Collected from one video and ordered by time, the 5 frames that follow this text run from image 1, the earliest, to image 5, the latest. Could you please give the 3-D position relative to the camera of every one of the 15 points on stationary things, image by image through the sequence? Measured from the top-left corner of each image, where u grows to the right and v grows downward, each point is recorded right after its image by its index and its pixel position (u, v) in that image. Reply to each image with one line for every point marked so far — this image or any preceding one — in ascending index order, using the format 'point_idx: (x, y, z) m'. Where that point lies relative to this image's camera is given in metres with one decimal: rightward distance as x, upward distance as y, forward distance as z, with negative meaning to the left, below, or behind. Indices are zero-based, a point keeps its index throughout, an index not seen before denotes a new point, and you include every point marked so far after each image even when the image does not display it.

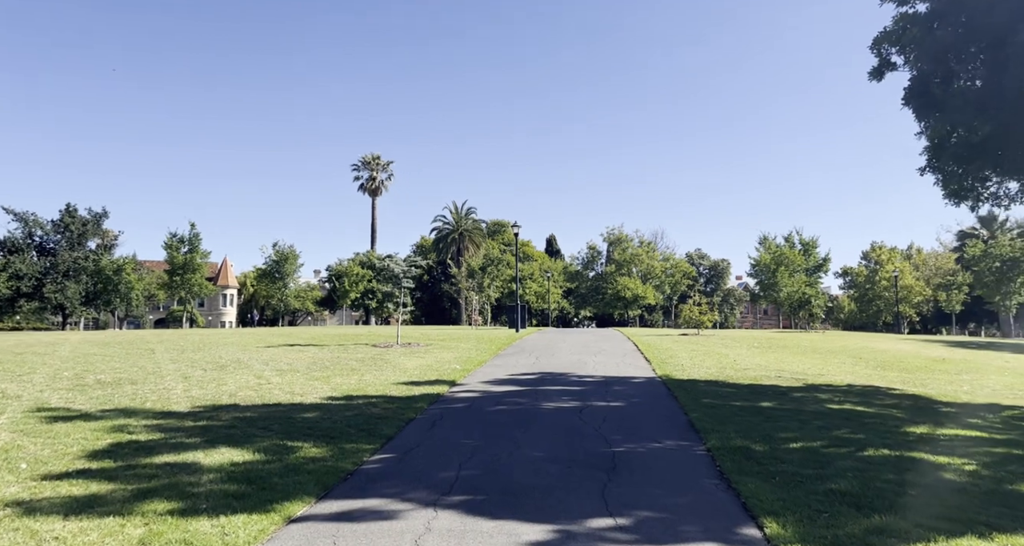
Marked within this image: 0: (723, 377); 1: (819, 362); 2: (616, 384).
0: (+4.8, -2.4, +16.0) m
1: (+8.7, -2.5, +20.0) m
2: (+2.2, -2.4, +14.9) m
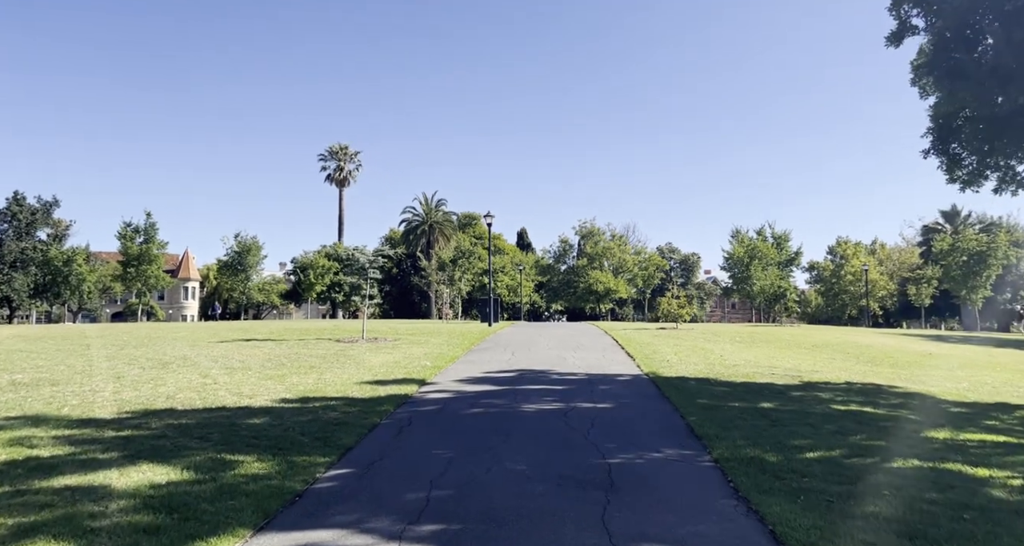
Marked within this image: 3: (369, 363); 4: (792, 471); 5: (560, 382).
0: (+4.3, -2.2, +14.9) m
1: (+8.0, -2.3, +19.1) m
2: (+1.7, -2.1, +13.7) m
3: (-3.2, -2.0, +15.8) m
4: (+3.0, -2.1, +7.7) m
5: (+0.9, -2.1, +14.0) m
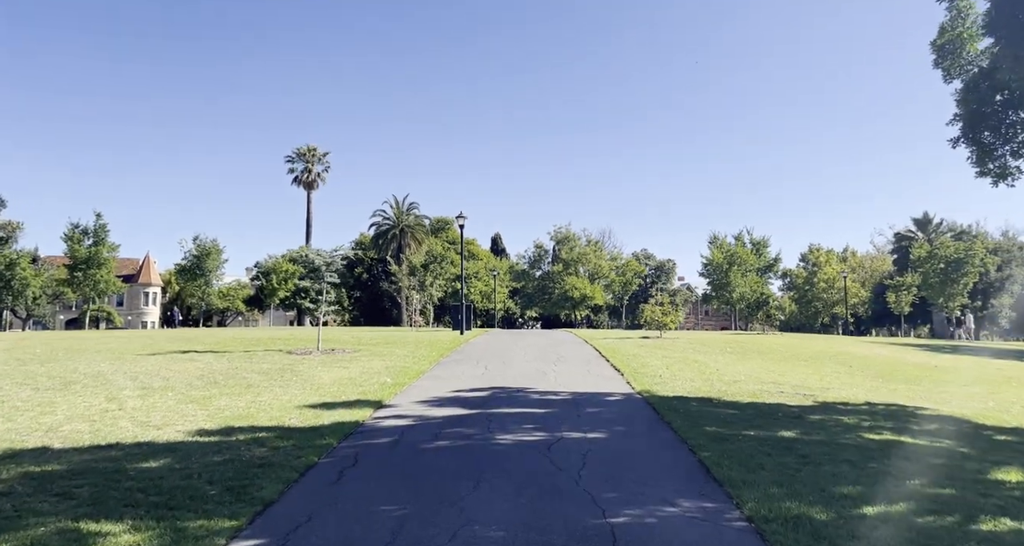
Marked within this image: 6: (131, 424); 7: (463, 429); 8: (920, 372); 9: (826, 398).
0: (+3.7, -2.2, +13.1) m
1: (+7.3, -2.4, +17.3) m
2: (+1.3, -2.2, +11.7) m
3: (-3.7, -2.1, +13.6) m
4: (+2.8, -2.2, +5.8) m
5: (+0.5, -2.2, +12.0) m
6: (-4.9, -1.9, +9.1) m
7: (-0.7, -2.2, +9.9) m
8: (+10.9, -2.6, +18.9) m
9: (+5.8, -2.3, +13.1) m
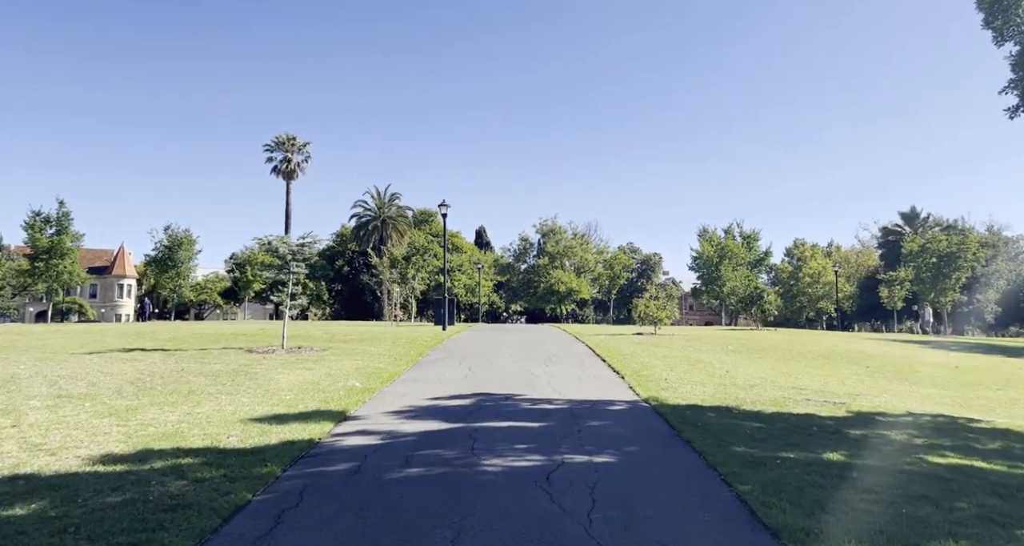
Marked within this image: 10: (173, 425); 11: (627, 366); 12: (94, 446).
0: (+3.5, -2.1, +11.4) m
1: (+7.0, -2.2, +15.7) m
2: (+1.1, -2.0, +10.0) m
3: (-3.9, -1.9, +11.8) m
4: (+2.8, -2.0, +4.1) m
5: (+0.3, -2.0, +10.2) m
6: (-5.0, -1.8, +7.2) m
7: (-0.8, -2.0, +8.1) m
8: (+10.5, -2.4, +17.3) m
9: (+5.6, -2.1, +11.4) m
10: (-4.1, -1.9, +8.6) m
11: (+2.5, -2.0, +15.4) m
12: (-4.4, -1.8, +7.4) m
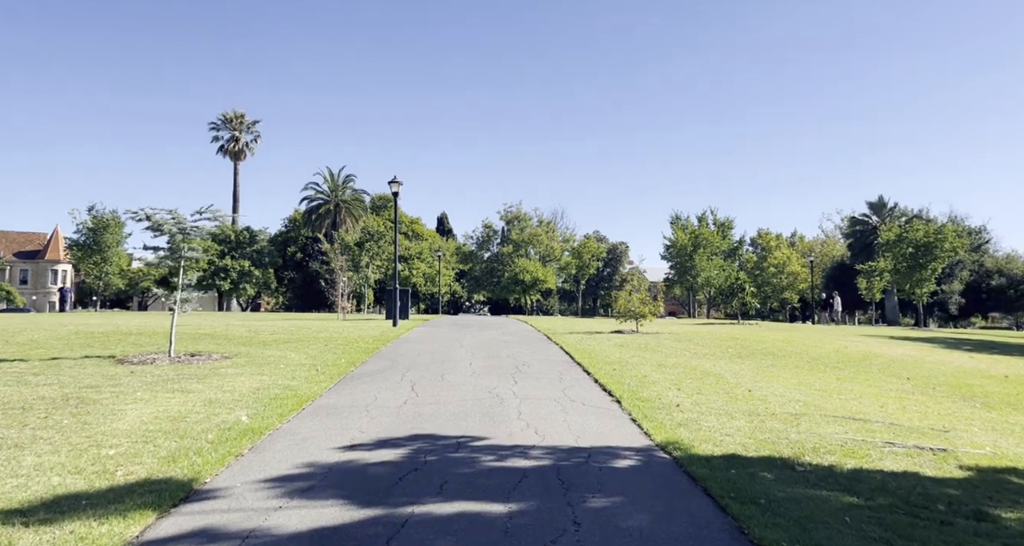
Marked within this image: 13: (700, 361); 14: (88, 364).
0: (+3.0, -1.9, +7.8) m
1: (+6.3, -2.0, +12.3) m
2: (+0.7, -1.9, +6.2) m
3: (-4.4, -1.7, +7.8) m
4: (+2.6, -2.0, +0.5) m
5: (-0.1, -1.9, +6.4) m
6: (-5.2, -1.7, +3.1) m
7: (-1.2, -1.9, +4.3) m
8: (+9.7, -2.3, +14.1) m
9: (+5.1, -2.0, +7.9) m
10: (-4.5, -1.7, +4.6) m
11: (+1.8, -1.8, +11.7) m
12: (-4.7, -1.7, +3.4) m
13: (+4.1, -1.9, +15.5) m
14: (-7.1, -1.5, +12.0) m
